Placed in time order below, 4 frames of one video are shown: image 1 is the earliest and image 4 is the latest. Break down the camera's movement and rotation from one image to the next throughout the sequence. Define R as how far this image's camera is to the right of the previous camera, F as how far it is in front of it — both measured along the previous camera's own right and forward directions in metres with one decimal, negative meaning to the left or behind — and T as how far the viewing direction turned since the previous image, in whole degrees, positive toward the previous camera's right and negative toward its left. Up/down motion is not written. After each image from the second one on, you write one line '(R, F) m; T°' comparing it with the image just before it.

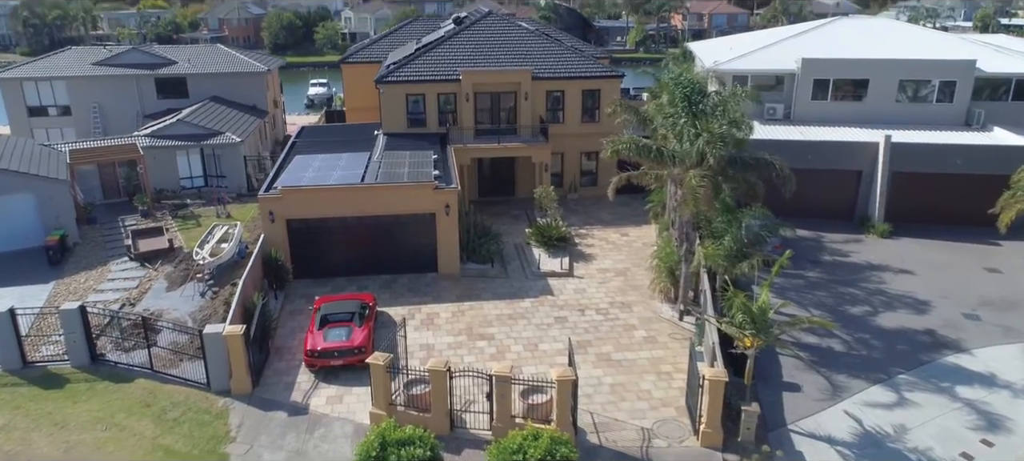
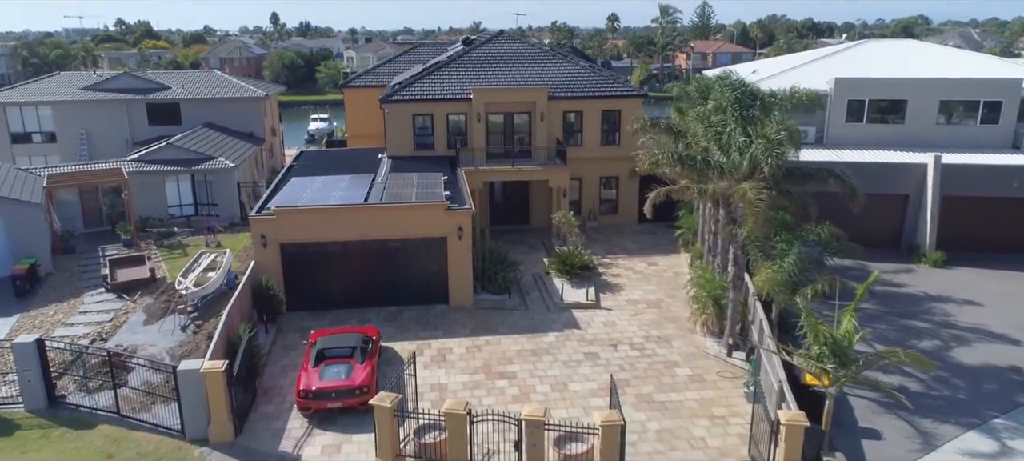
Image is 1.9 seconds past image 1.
(-0.6, +2.6) m; 0°
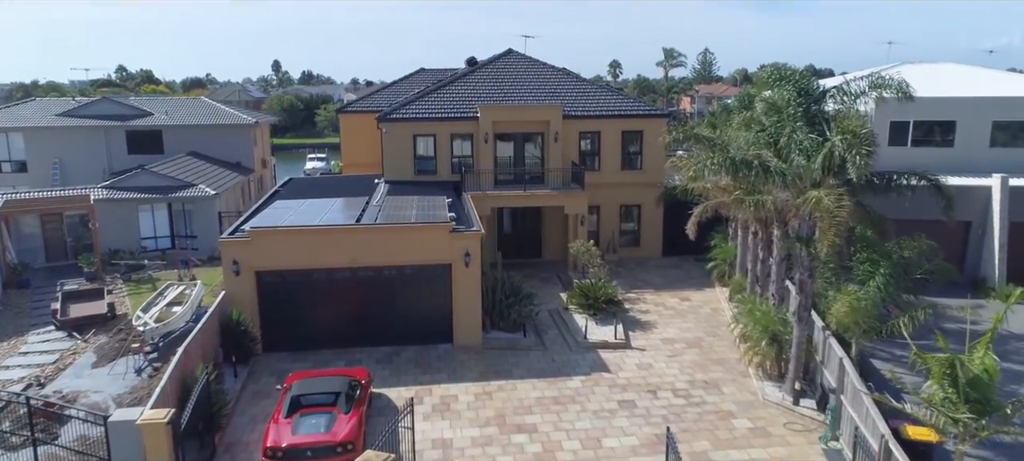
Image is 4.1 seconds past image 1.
(-0.4, +3.1) m; 0°
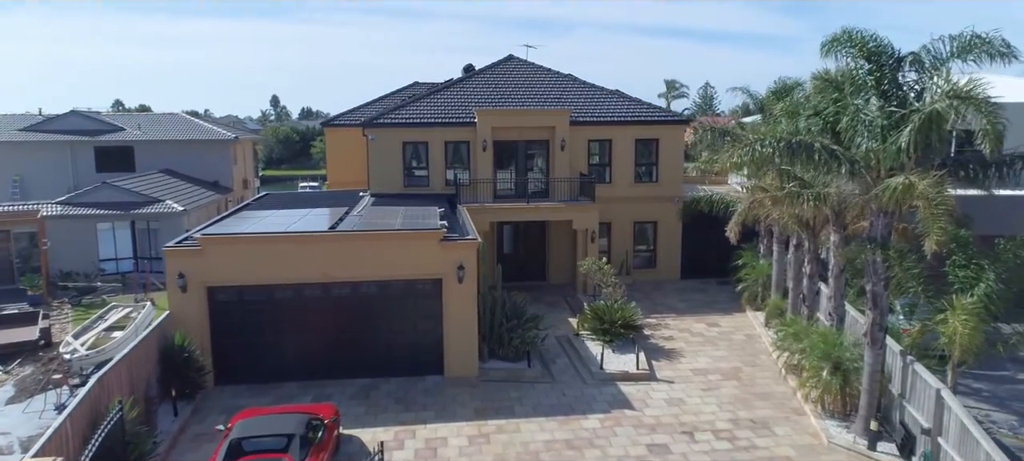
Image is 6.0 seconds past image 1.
(-0.1, +3.0) m; 0°
